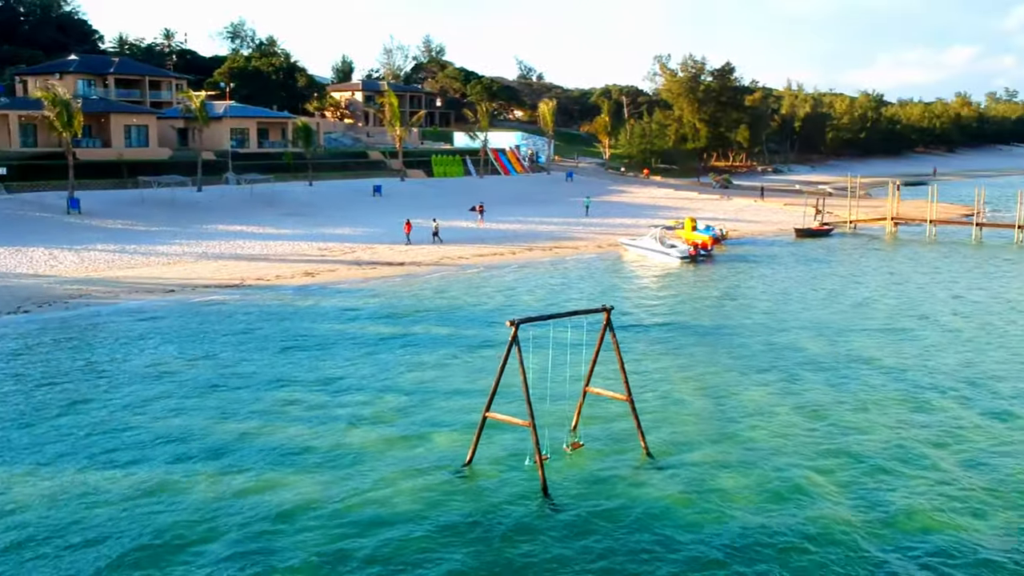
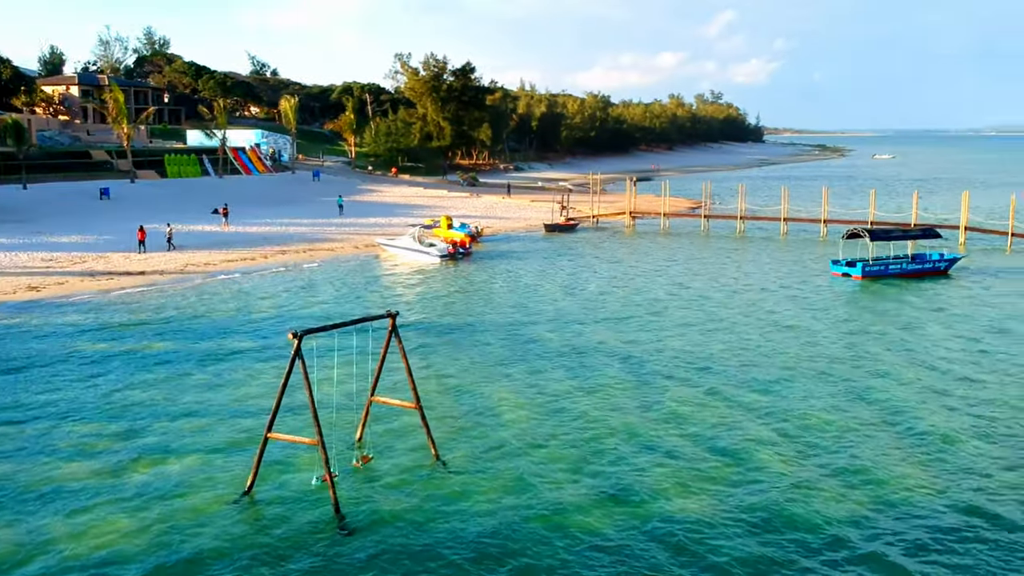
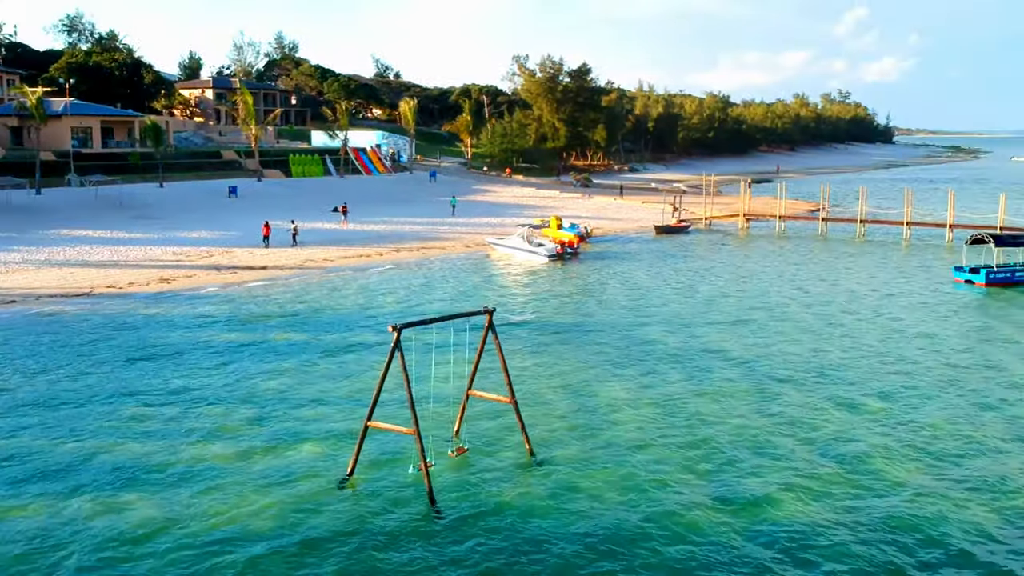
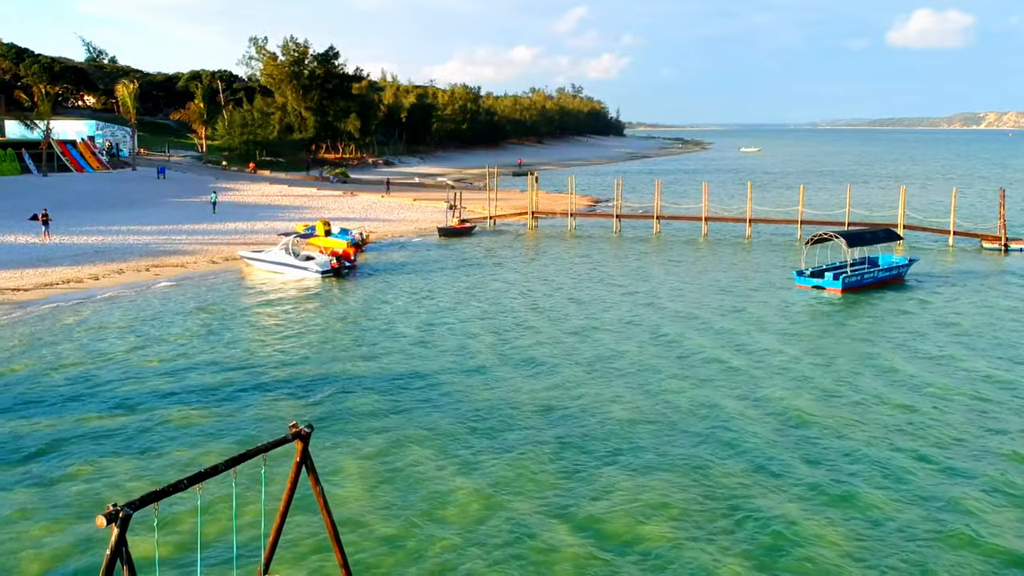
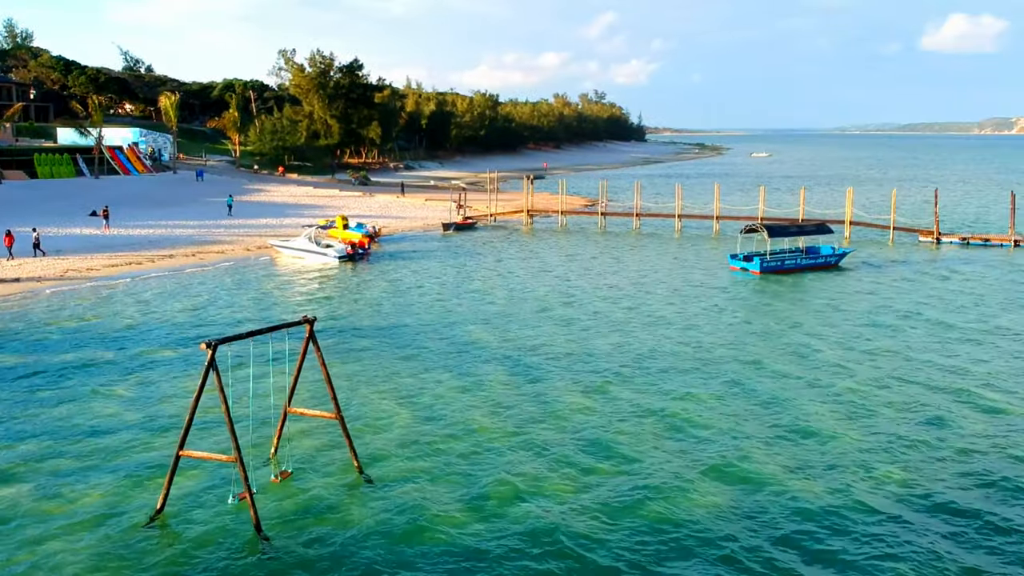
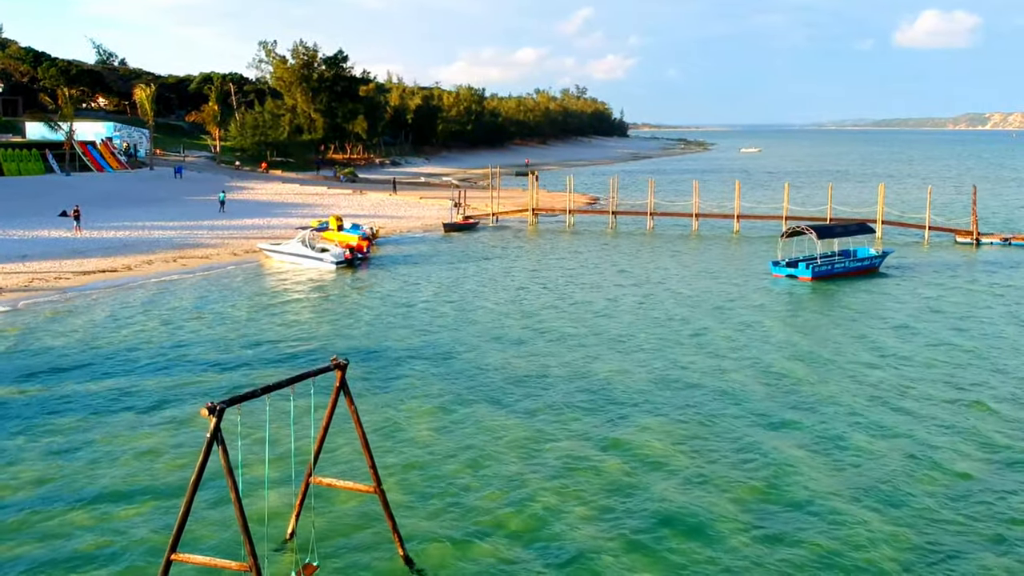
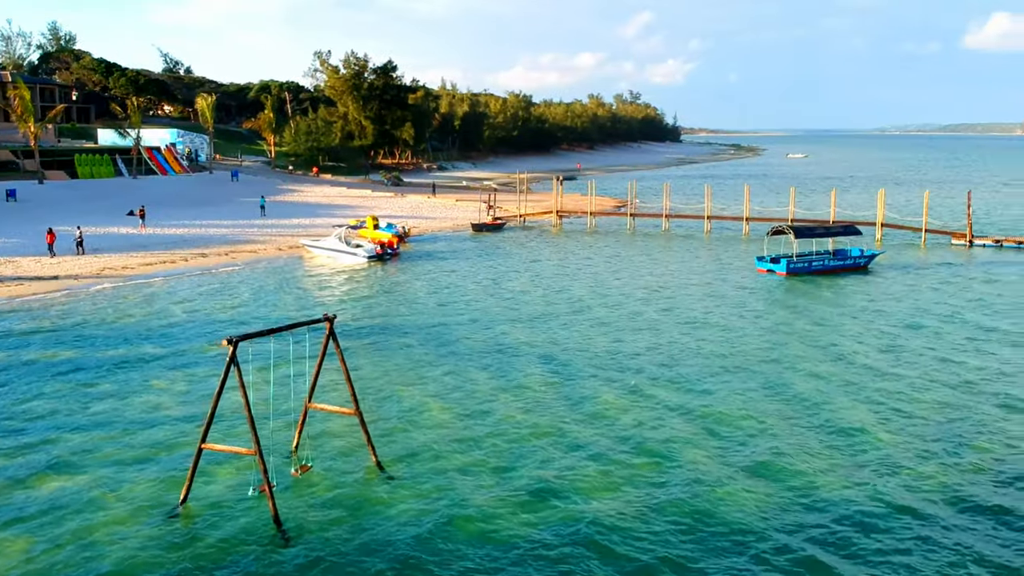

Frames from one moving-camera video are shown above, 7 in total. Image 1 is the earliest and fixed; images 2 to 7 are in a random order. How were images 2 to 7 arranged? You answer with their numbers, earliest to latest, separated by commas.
3, 2, 7, 5, 6, 4
